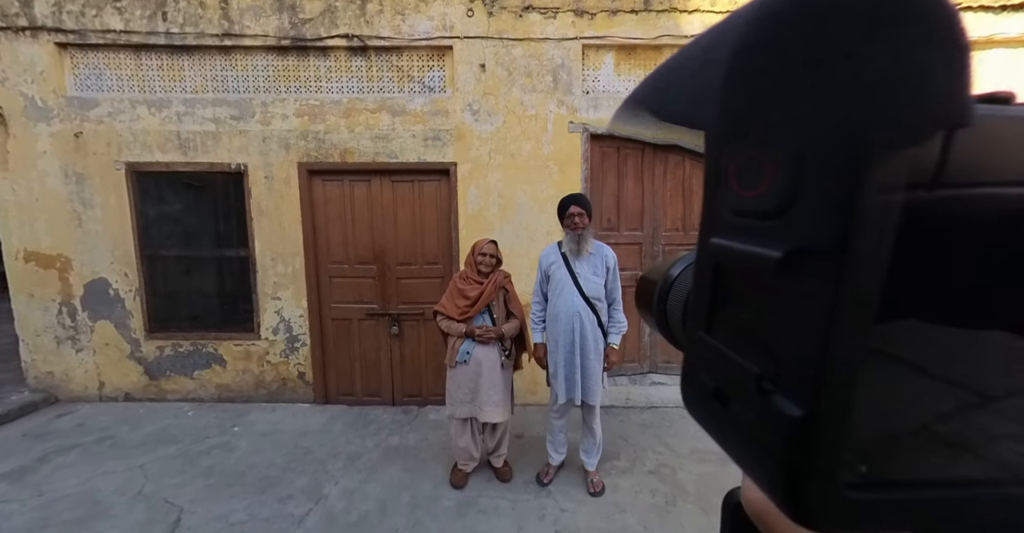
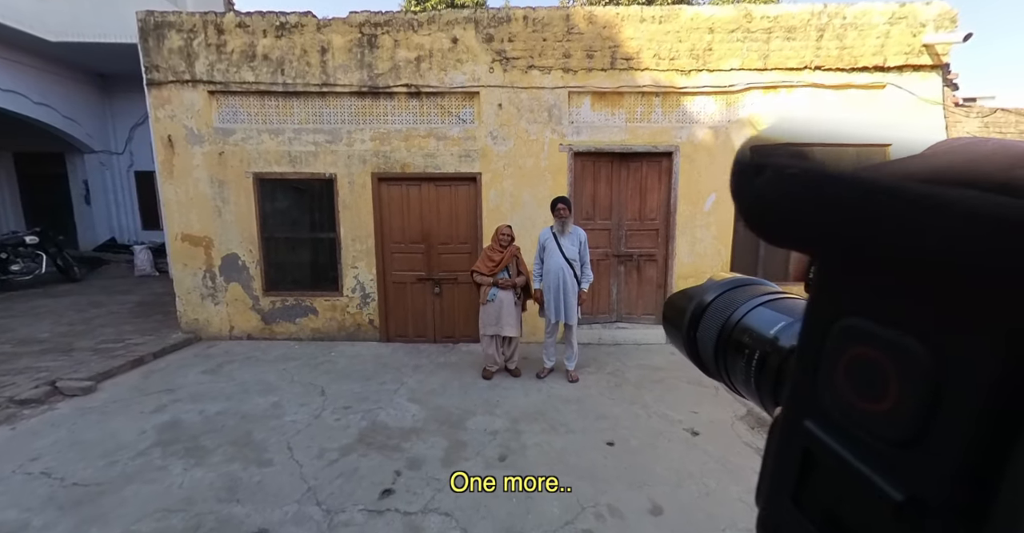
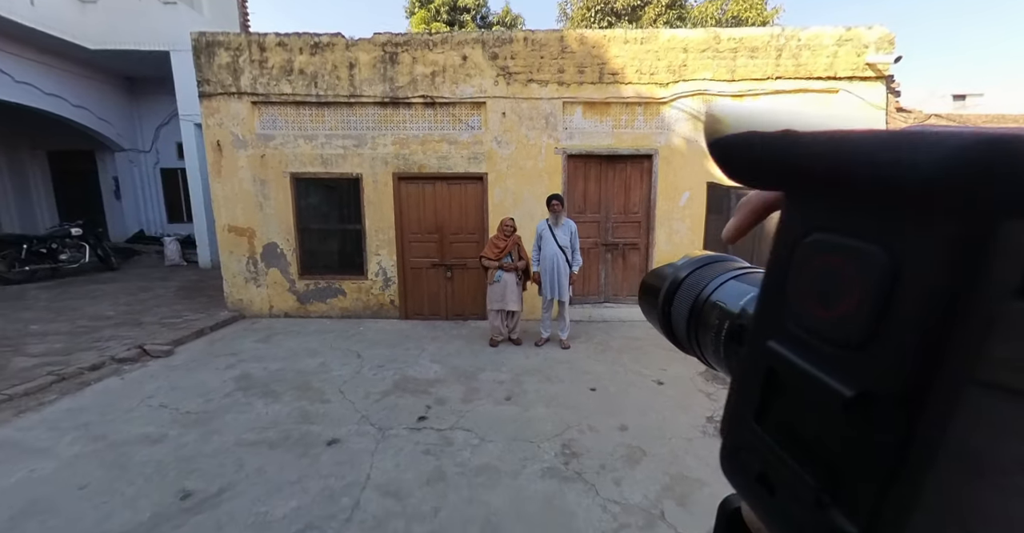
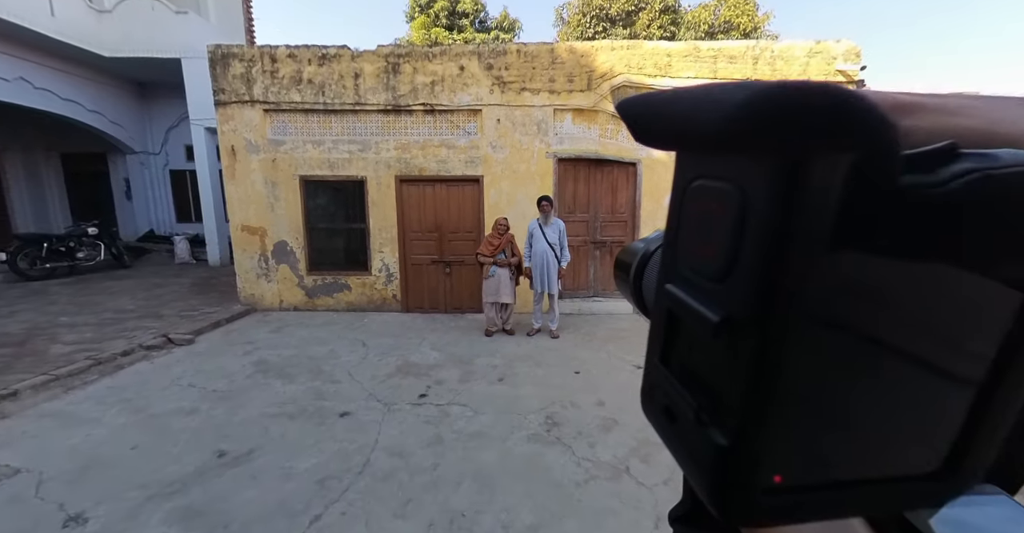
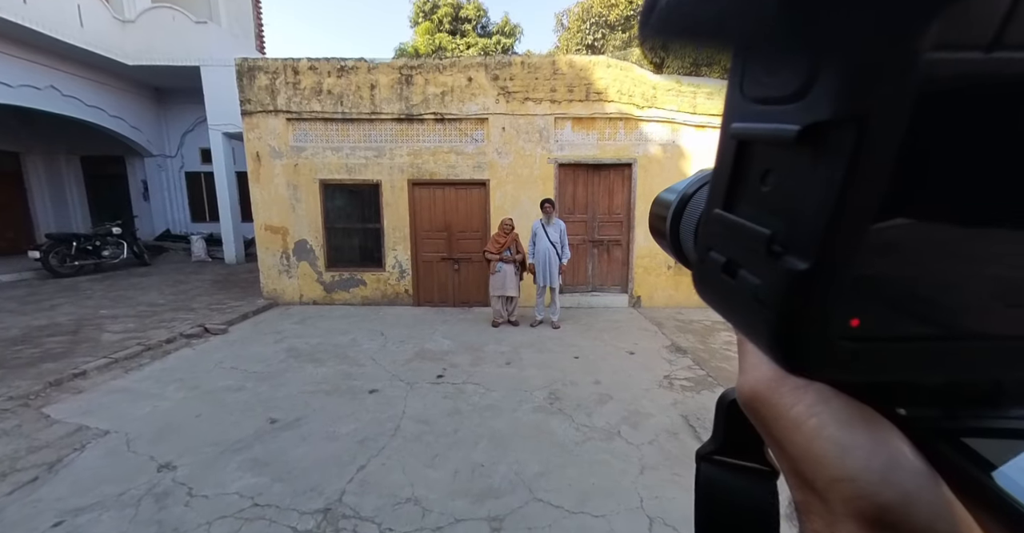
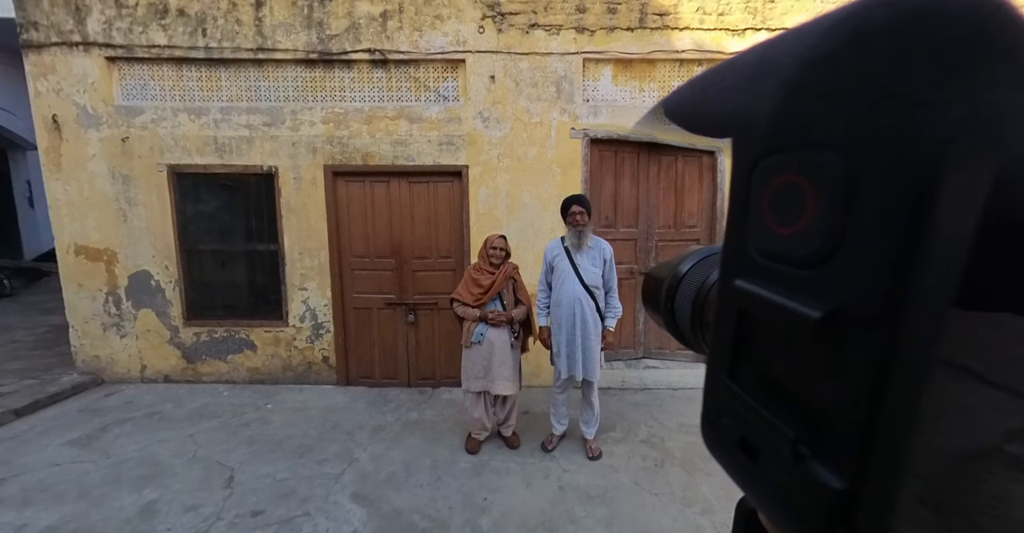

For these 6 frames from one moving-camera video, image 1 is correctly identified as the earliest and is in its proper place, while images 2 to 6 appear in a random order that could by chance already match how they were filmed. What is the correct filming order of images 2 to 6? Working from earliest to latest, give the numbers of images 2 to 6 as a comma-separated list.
6, 2, 3, 4, 5
